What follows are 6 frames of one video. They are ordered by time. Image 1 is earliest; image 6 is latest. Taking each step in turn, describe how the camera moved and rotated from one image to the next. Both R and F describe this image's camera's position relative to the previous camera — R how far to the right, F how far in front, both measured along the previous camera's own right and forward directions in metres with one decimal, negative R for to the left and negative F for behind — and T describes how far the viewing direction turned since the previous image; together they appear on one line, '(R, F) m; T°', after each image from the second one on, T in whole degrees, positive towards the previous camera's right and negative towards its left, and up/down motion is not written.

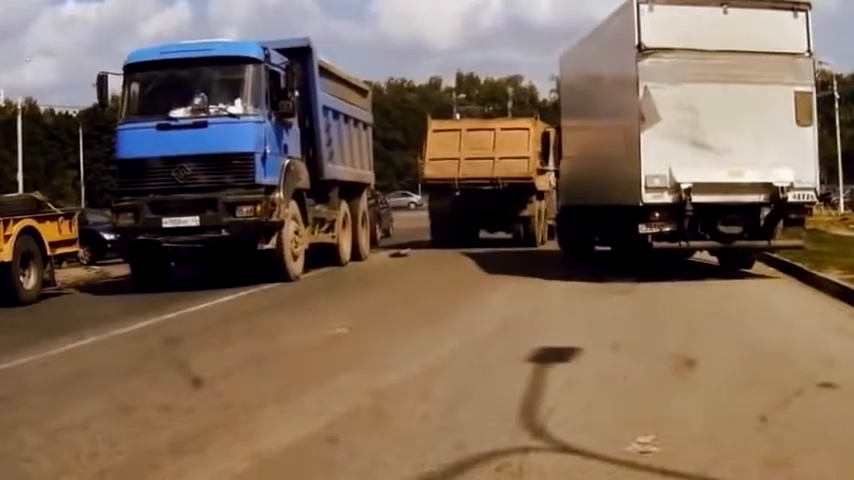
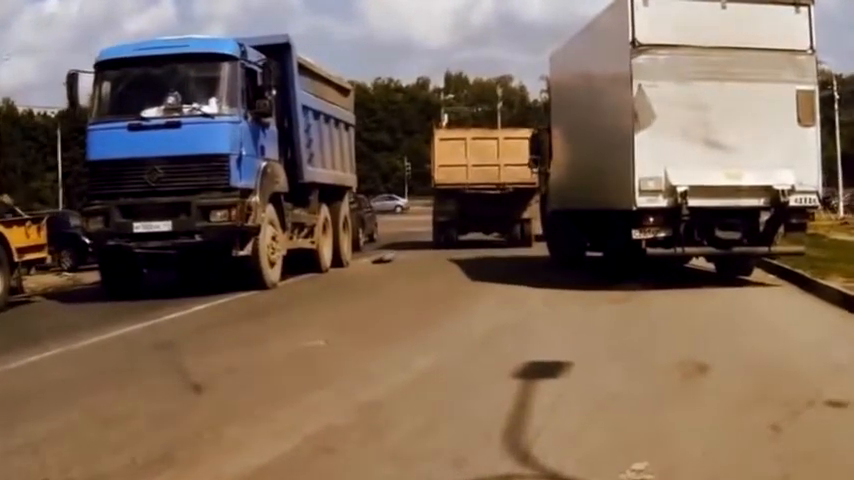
(0.0, +0.9) m; +1°
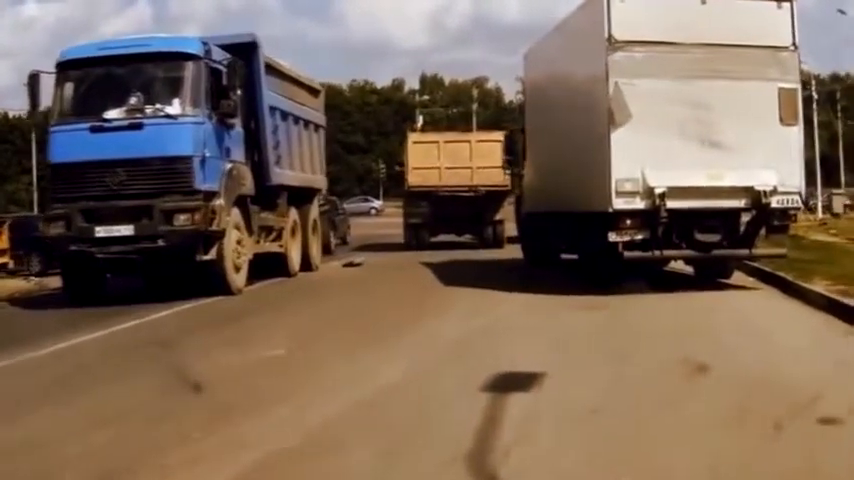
(+0.1, +0.6) m; +1°
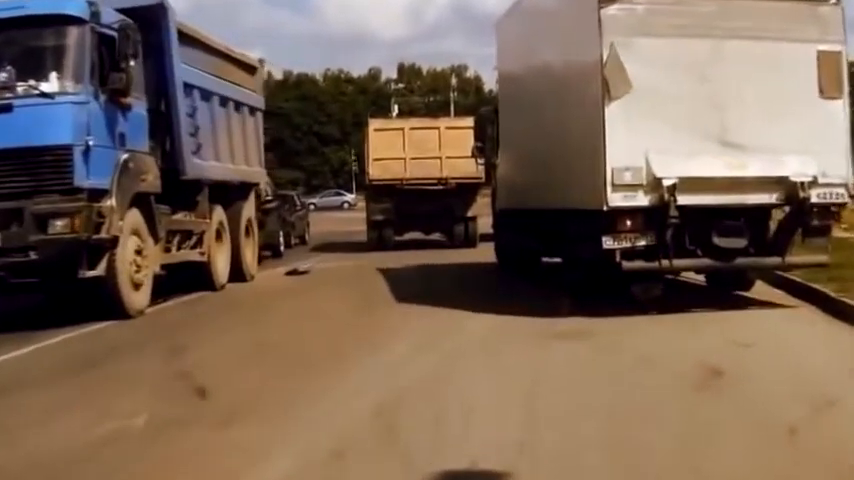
(+0.4, +4.0) m; +1°
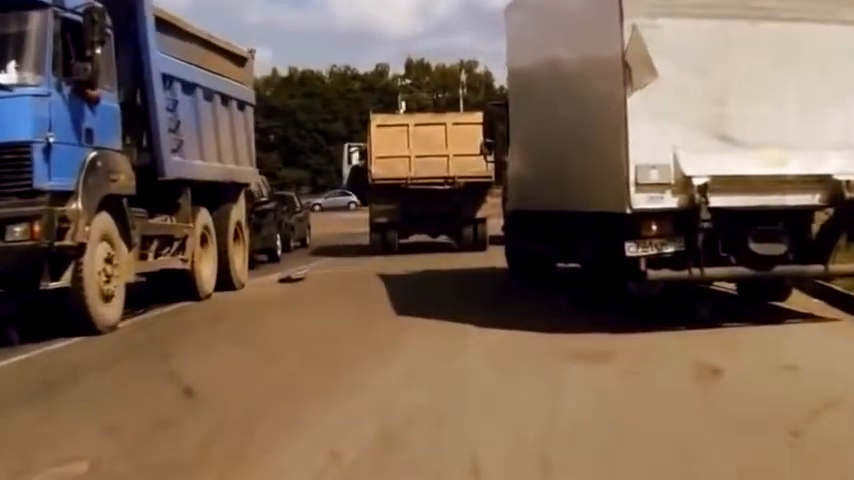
(+0.1, +1.6) m; 0°
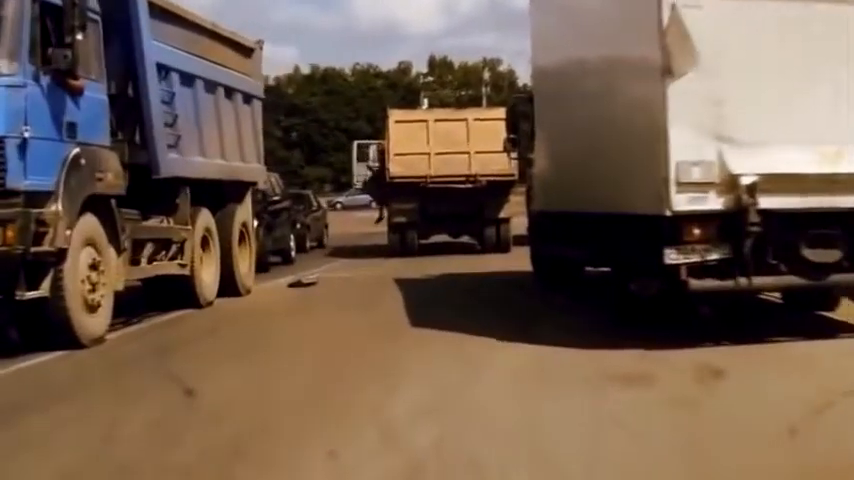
(+0.1, +1.3) m; -1°
